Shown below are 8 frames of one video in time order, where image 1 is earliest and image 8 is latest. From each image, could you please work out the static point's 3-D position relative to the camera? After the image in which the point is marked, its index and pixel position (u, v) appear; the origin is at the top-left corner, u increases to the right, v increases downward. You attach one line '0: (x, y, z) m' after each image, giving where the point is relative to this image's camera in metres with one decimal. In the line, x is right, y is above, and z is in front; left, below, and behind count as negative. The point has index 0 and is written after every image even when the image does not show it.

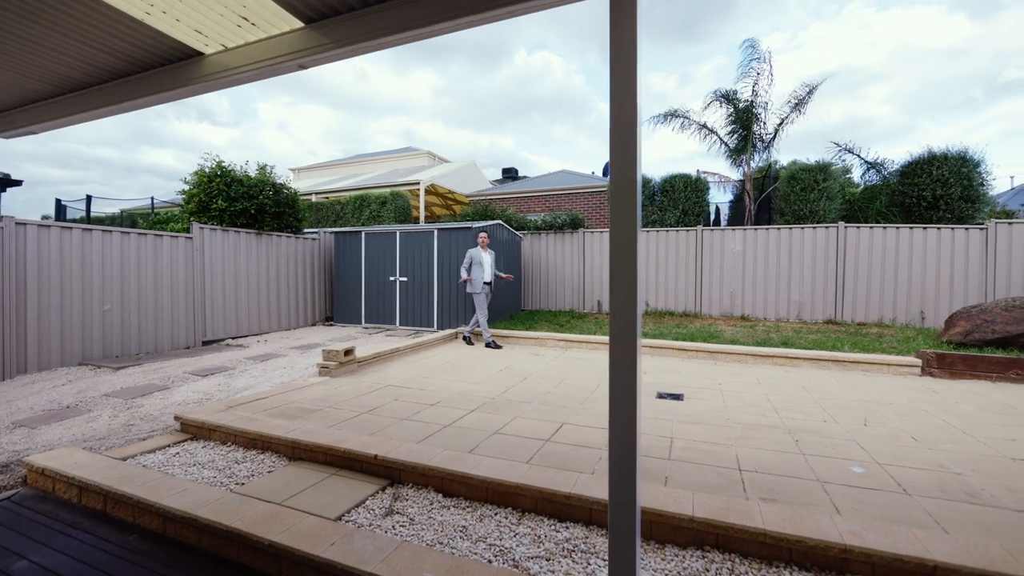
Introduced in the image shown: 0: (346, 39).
0: (-1.0, +1.6, +2.2) m
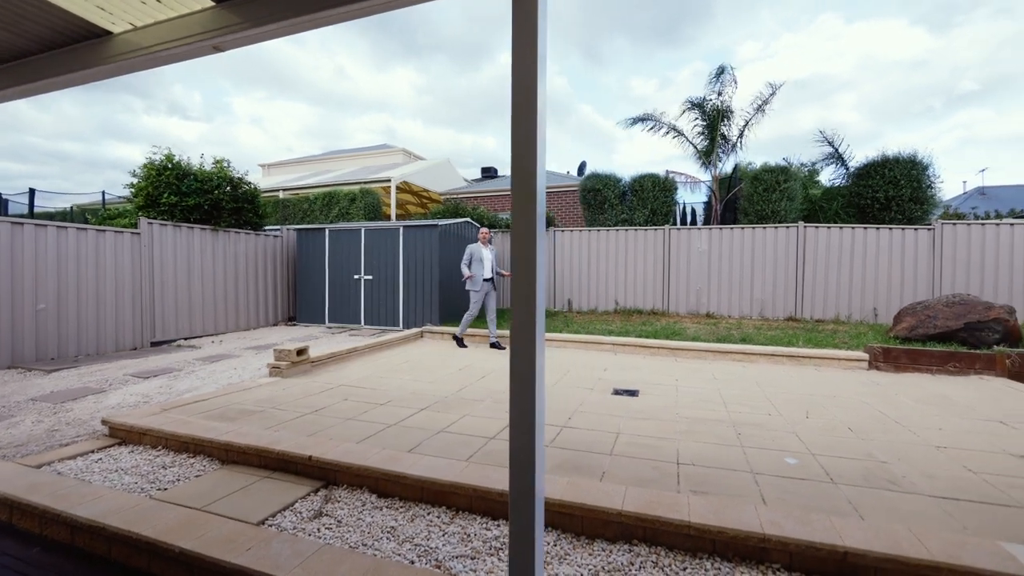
0: (-1.5, +1.6, +2.1) m
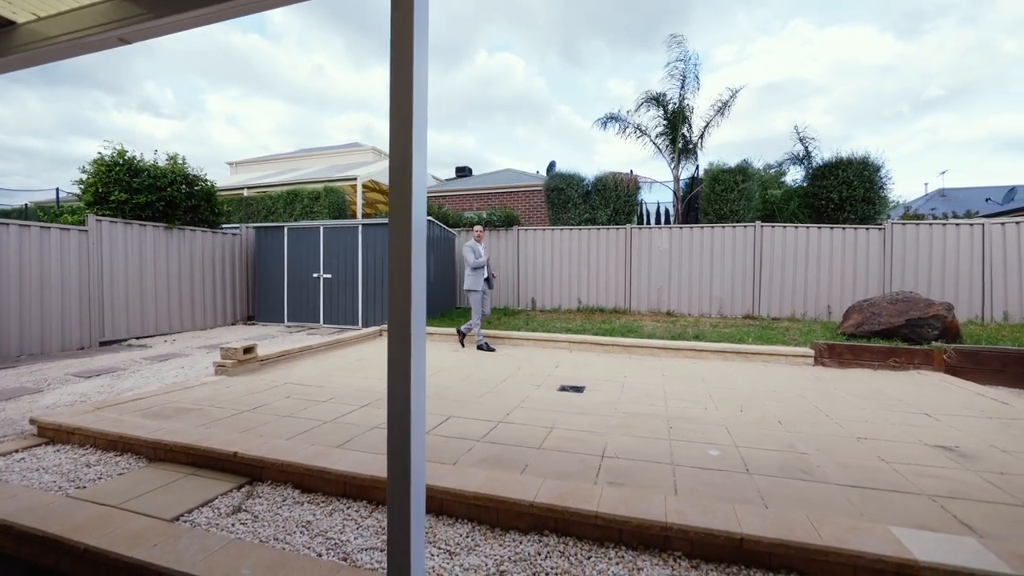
0: (-2.1, +1.6, +2.1) m
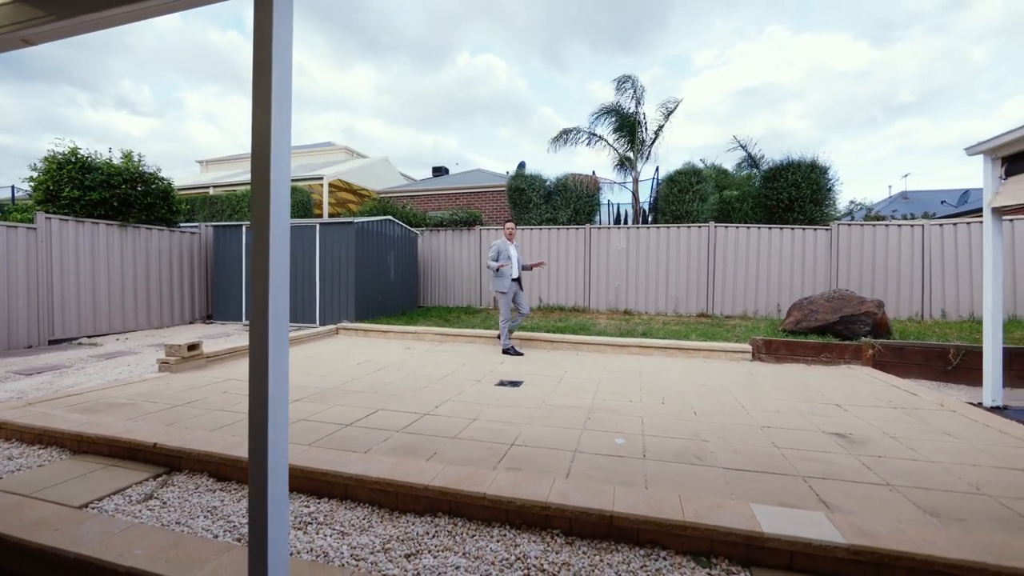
0: (-2.8, +1.7, +2.2) m
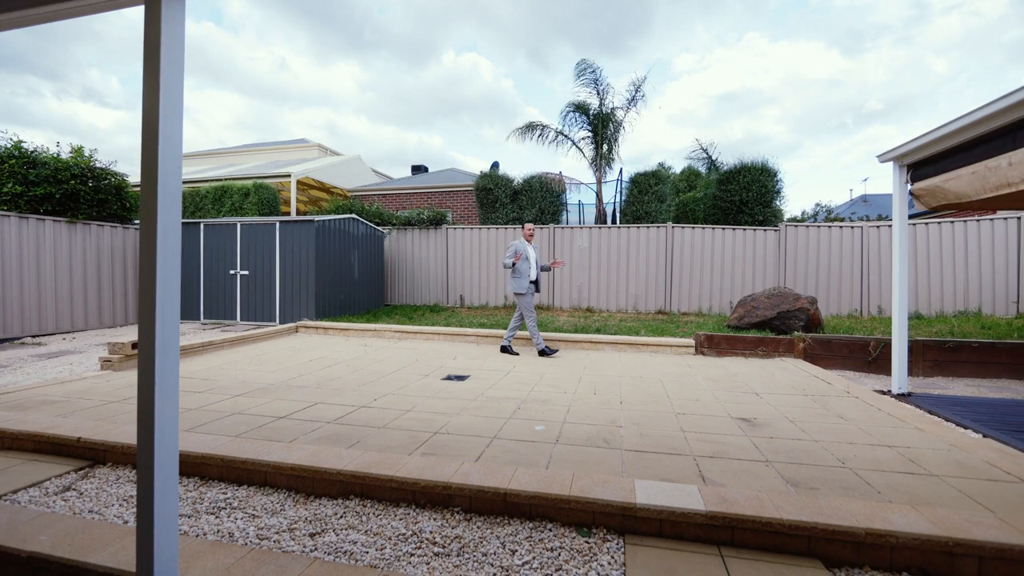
0: (-3.5, +1.7, +2.3) m
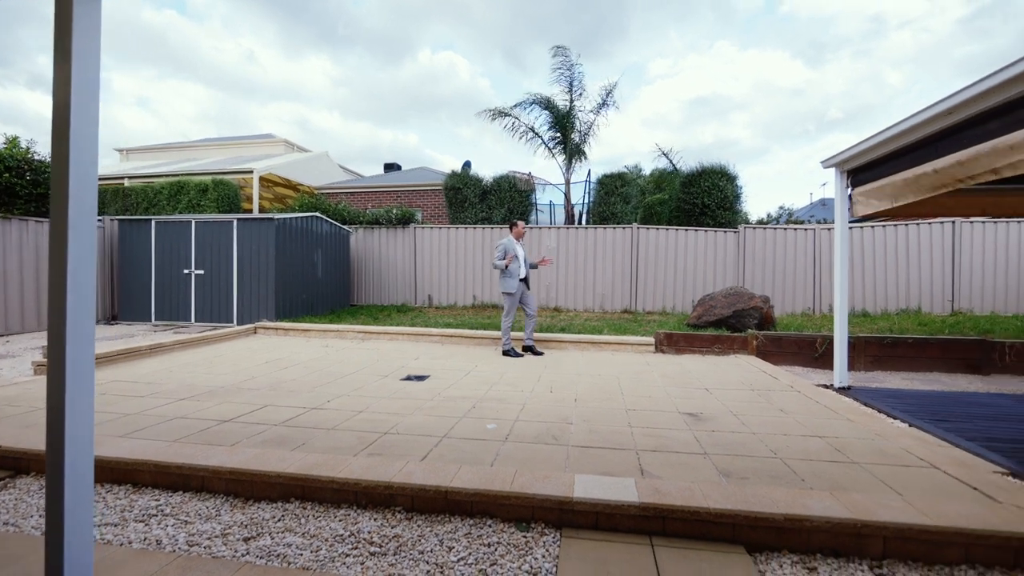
0: (-3.9, +1.7, +2.2) m
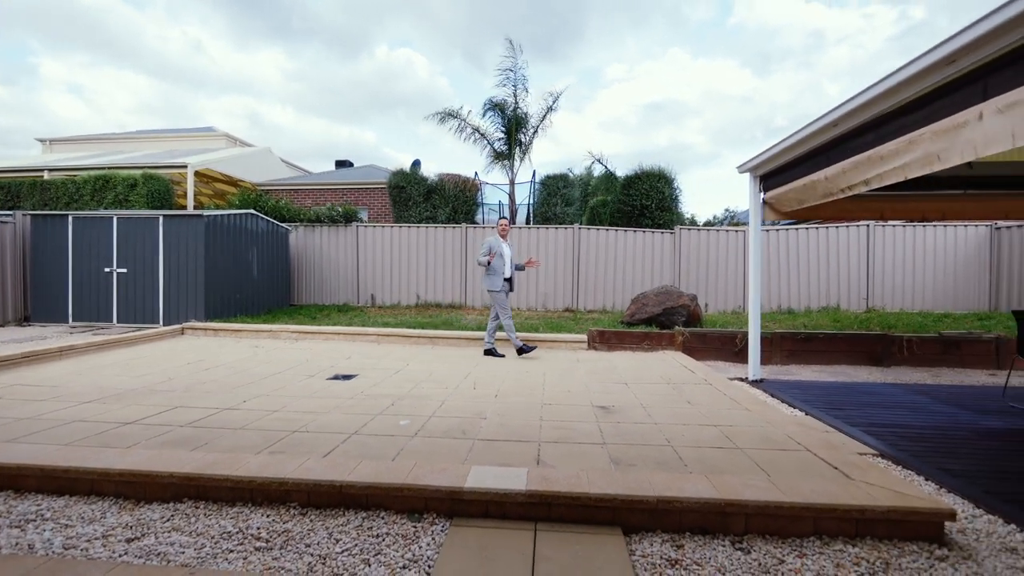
0: (-4.6, +1.7, +2.0) m
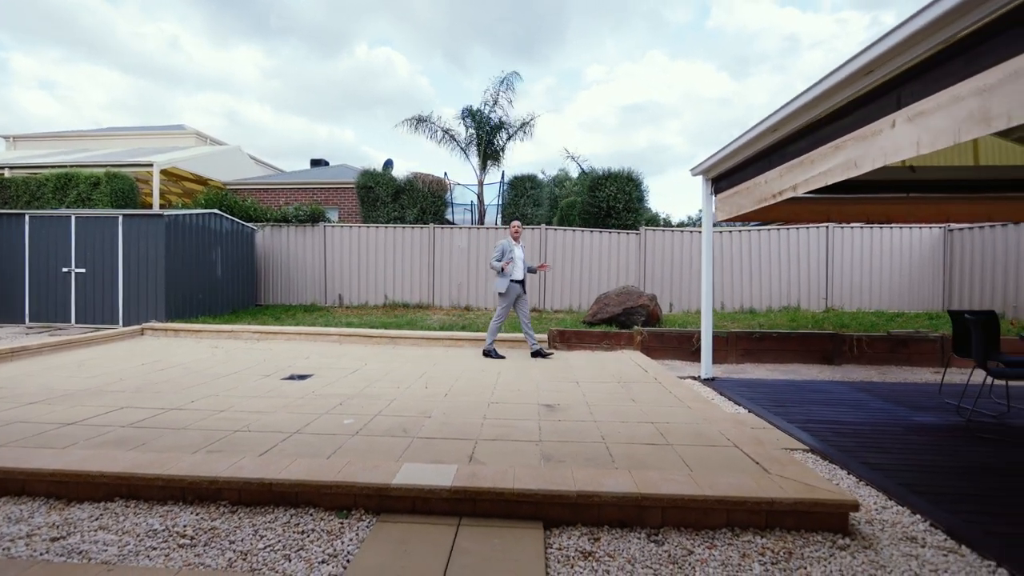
0: (-5.1, +1.7, +2.0) m
